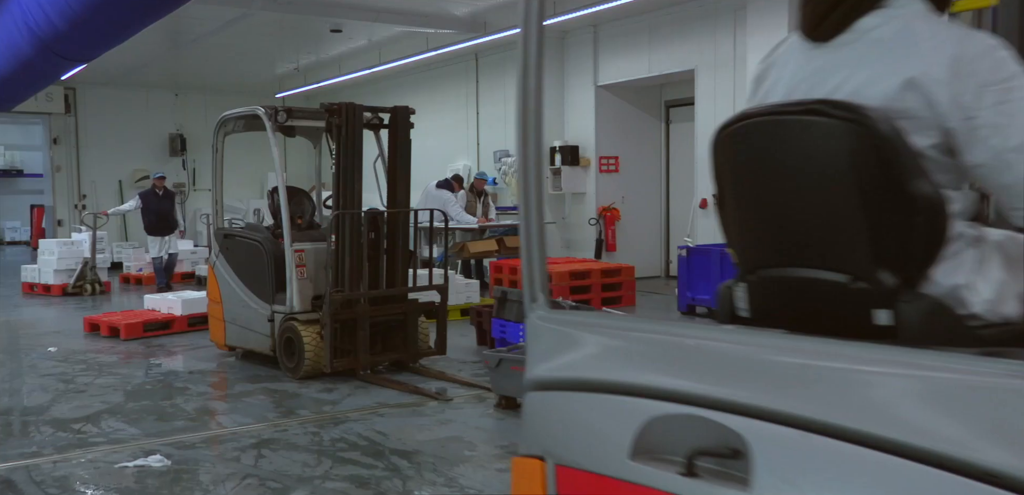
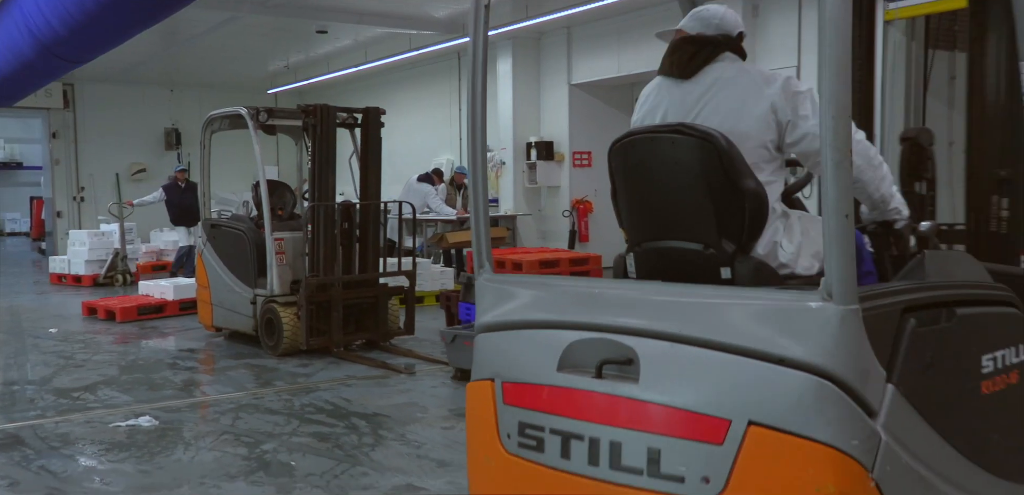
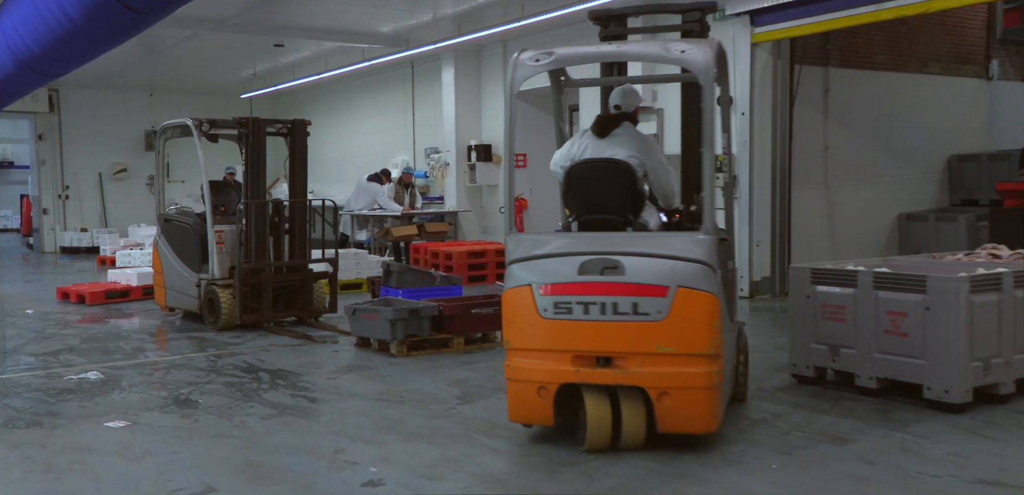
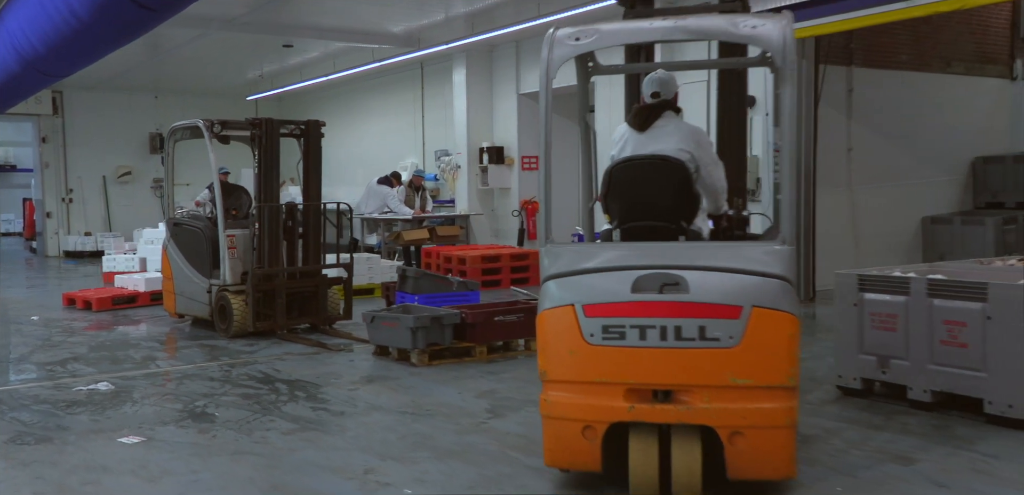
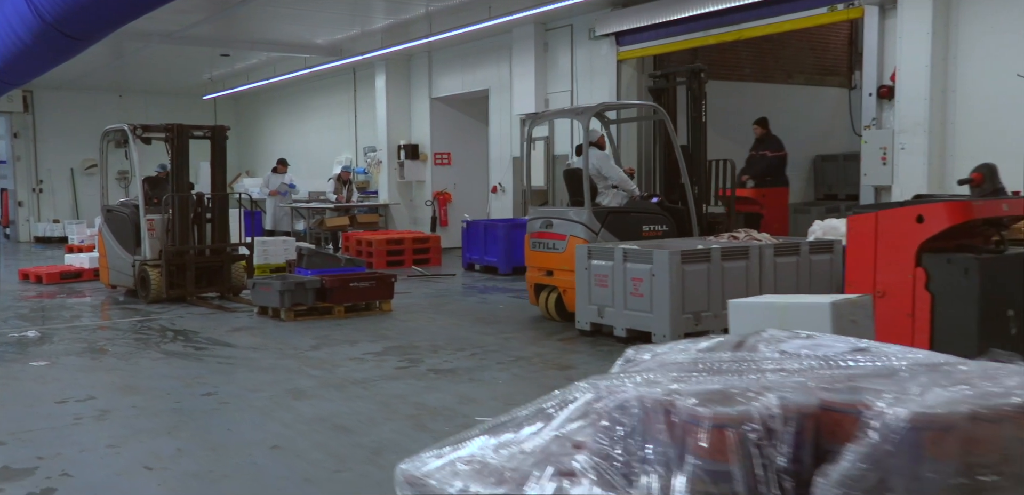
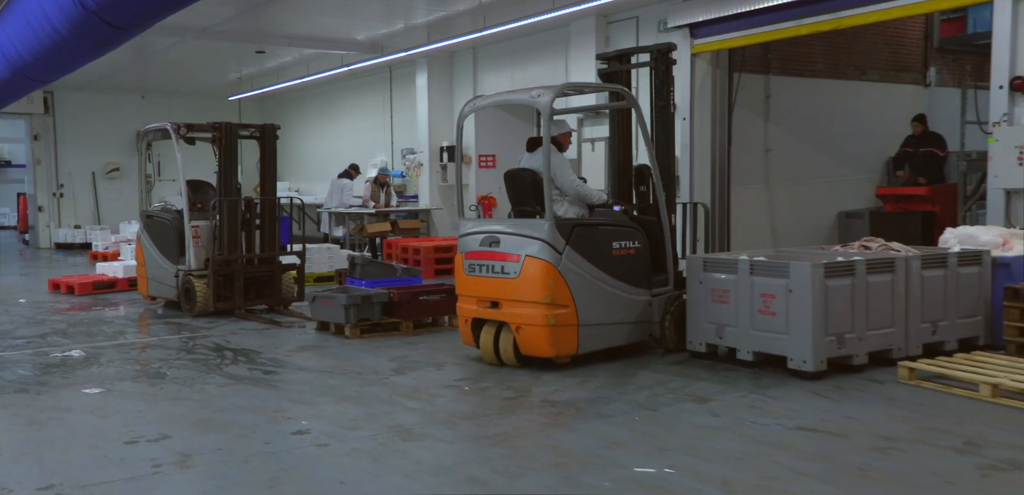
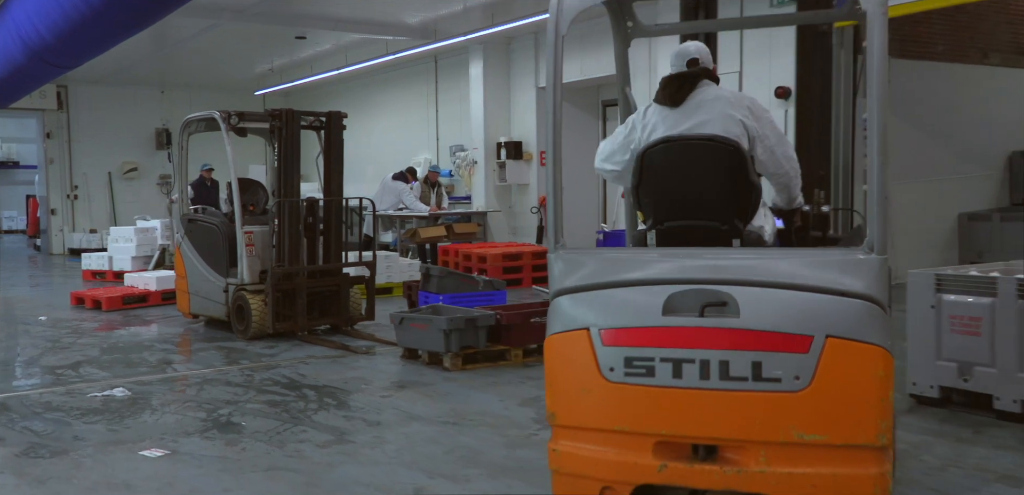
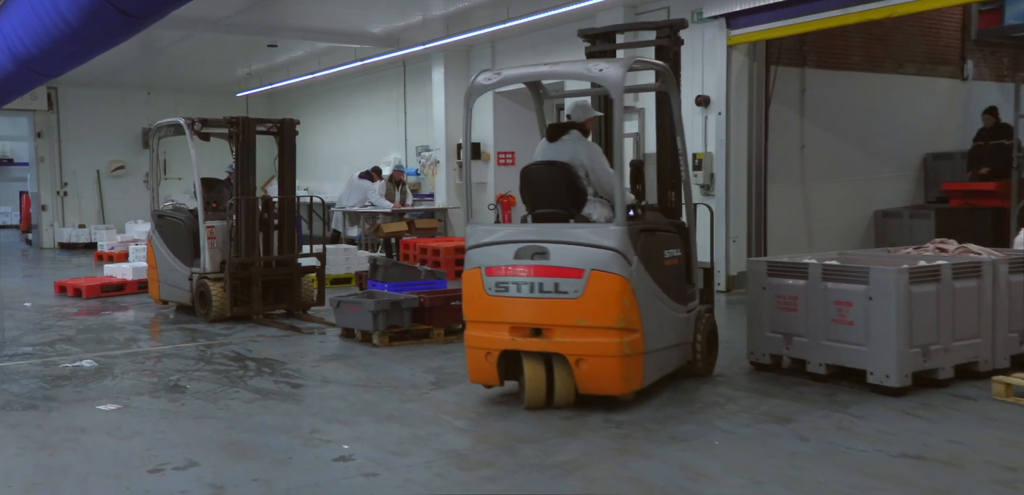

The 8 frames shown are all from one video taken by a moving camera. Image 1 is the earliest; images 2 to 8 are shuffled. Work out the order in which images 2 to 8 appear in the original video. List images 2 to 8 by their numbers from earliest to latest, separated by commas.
2, 7, 4, 3, 8, 6, 5
